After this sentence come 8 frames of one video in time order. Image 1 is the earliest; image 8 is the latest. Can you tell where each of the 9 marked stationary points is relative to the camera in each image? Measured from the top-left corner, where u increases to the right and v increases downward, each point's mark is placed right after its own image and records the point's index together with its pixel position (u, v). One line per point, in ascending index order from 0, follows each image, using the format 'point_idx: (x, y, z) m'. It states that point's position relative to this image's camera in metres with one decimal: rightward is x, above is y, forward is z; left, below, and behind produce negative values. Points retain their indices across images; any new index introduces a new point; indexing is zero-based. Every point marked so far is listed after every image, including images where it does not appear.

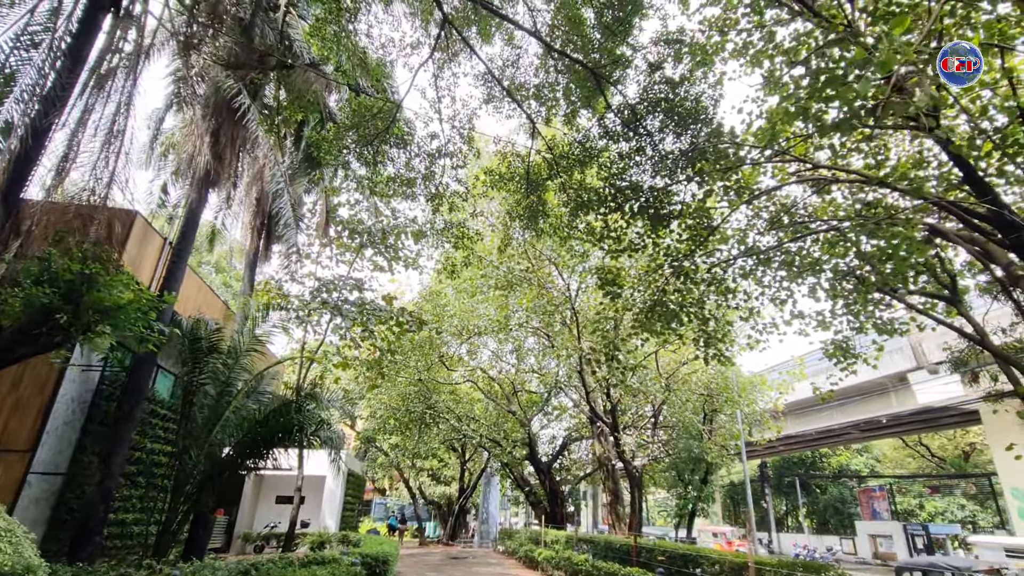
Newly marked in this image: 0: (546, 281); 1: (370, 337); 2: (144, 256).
0: (+0.8, +0.1, +12.0) m
1: (-3.6, -1.3, +12.4) m
2: (-6.2, +0.5, +8.3) m
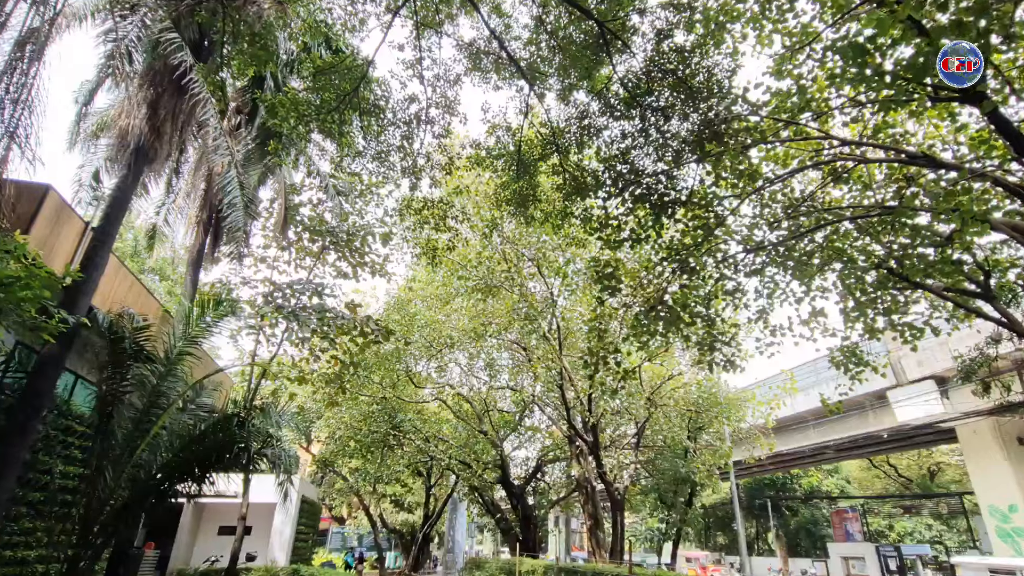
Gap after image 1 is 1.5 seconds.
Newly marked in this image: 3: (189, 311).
0: (+0.3, 0.0, +11.1) m
1: (-4.1, -1.4, +11.1) m
2: (-6.4, +0.6, +7.0) m
3: (-5.4, -0.4, +8.2) m
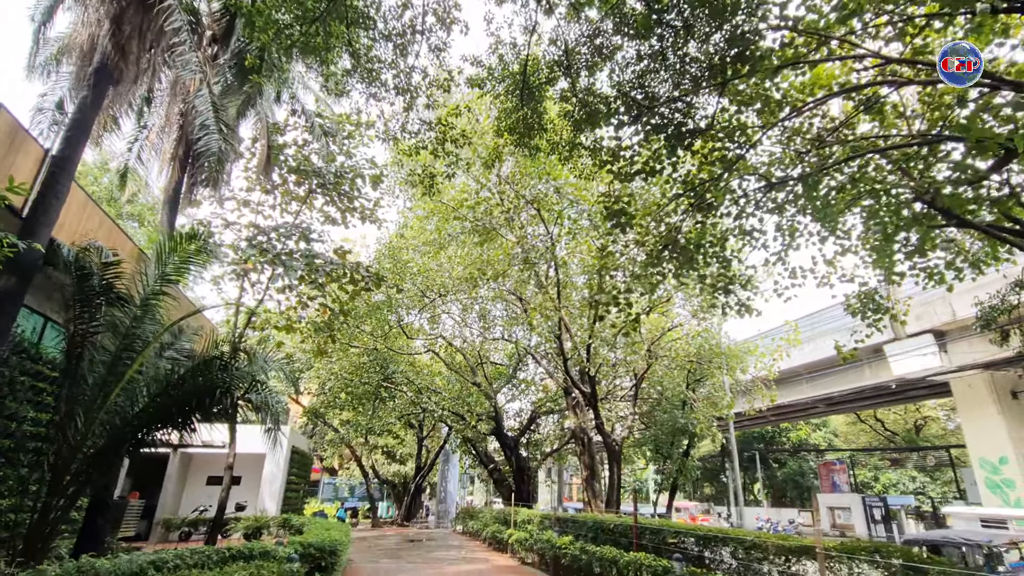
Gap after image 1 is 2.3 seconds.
0: (+0.2, +1.2, +10.6) m
1: (-4.2, -0.2, +10.6) m
2: (-6.4, +1.5, +6.3) m
3: (-5.4, +0.6, +7.6) m
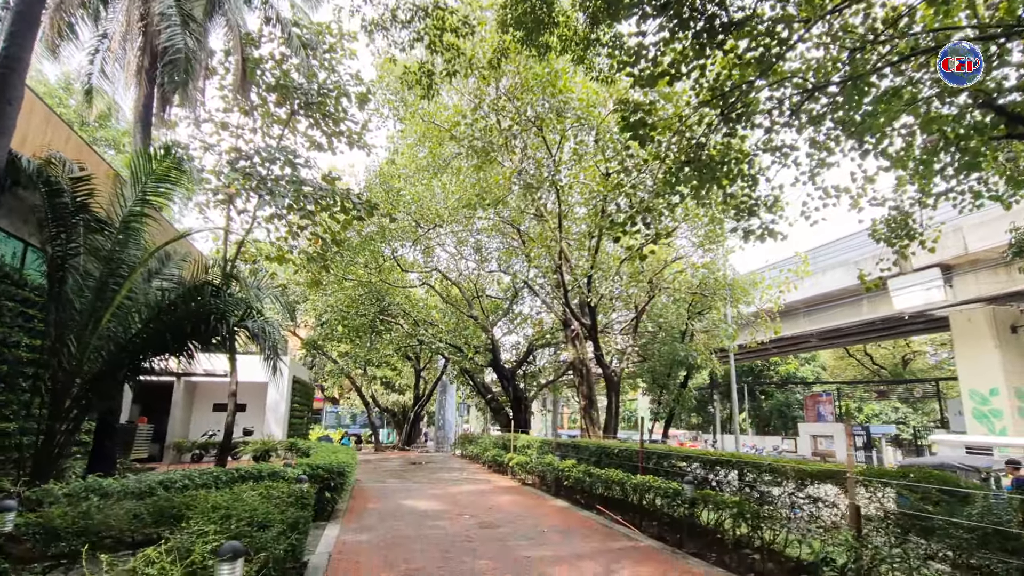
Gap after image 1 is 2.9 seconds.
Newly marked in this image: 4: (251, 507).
0: (+0.3, +2.6, +10.0) m
1: (-4.2, +1.4, +10.2) m
2: (-6.3, +2.5, +5.7) m
3: (-5.3, +1.7, +7.0) m
4: (-1.9, -1.6, +3.6) m
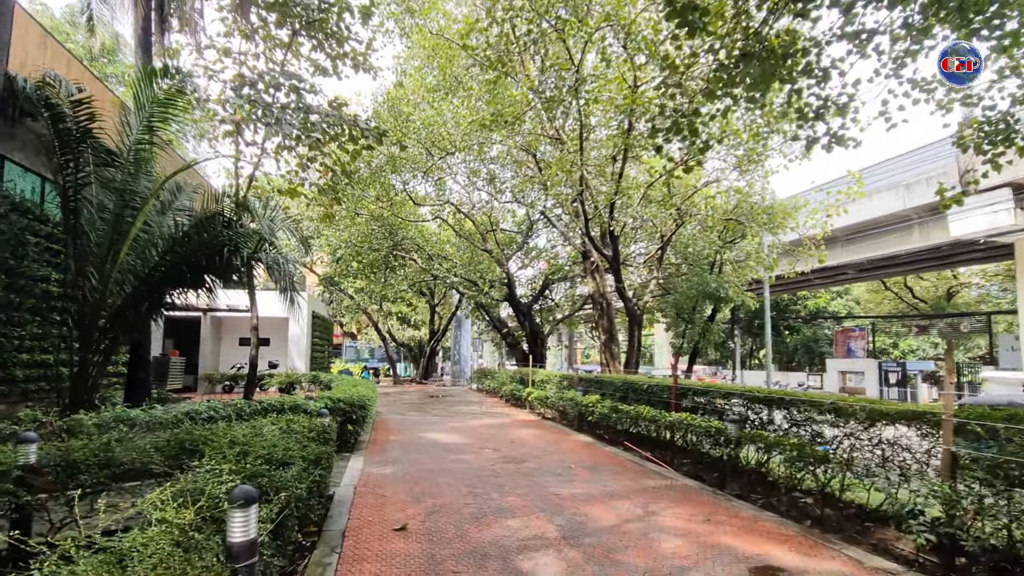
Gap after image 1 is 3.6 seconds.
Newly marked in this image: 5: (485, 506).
0: (+0.7, +3.9, +9.2) m
1: (-3.7, +2.7, +9.7) m
2: (-6.0, +3.2, +5.1) m
3: (-5.0, +2.6, +6.5) m
4: (-1.7, -1.1, +3.4) m
5: (-0.2, -1.8, +4.1) m
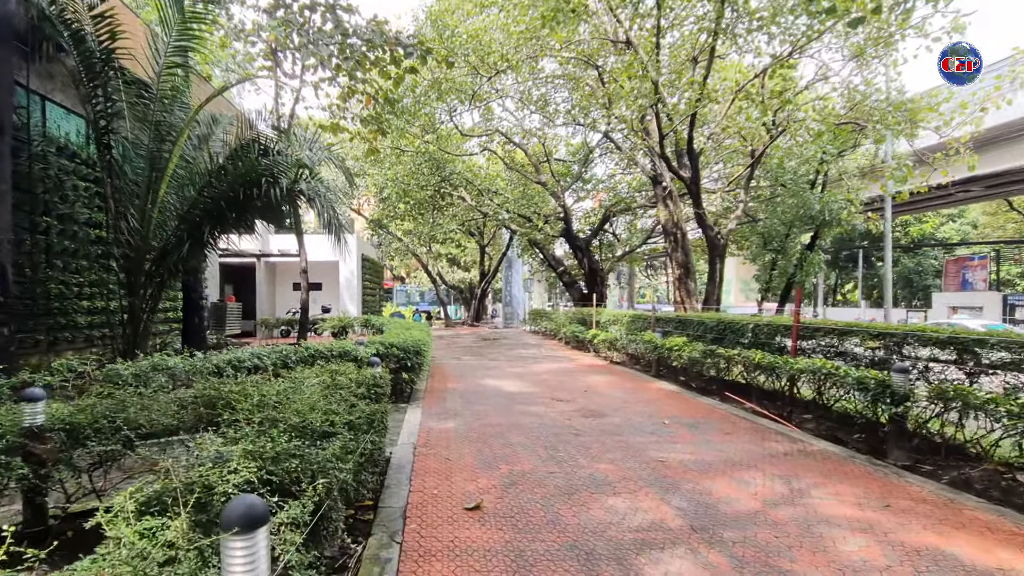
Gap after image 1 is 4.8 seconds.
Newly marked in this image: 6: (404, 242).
0: (+1.7, +5.1, +7.6) m
1: (-2.7, +3.8, +8.6) m
2: (-5.4, +3.8, +4.2) m
3: (-4.2, +3.4, +5.6) m
4: (-1.1, -0.6, +2.7) m
5: (+0.4, -1.3, +3.3) m
6: (-4.3, +1.8, +19.7) m
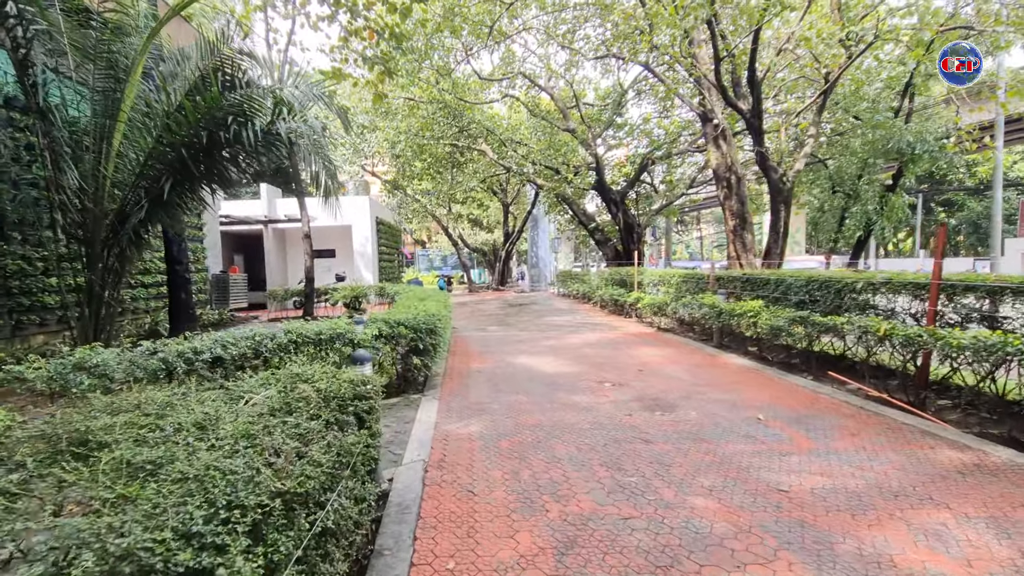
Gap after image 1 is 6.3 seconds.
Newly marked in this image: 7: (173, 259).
0: (+1.9, +5.6, +5.9) m
1: (-2.4, +4.3, +7.2) m
2: (-5.3, +3.9, +3.0) m
3: (-4.0, +3.6, +4.4) m
4: (-0.9, -0.5, +1.6) m
5: (+0.7, -1.0, +2.2) m
6: (-3.3, +3.2, +18.5) m
7: (-4.4, +0.4, +6.5) m
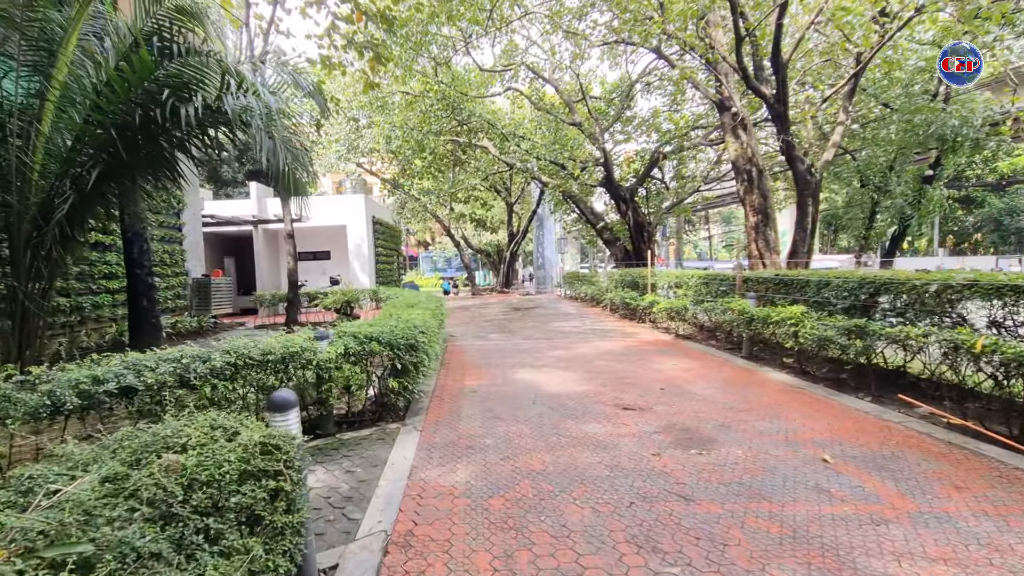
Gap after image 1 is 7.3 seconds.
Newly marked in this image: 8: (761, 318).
0: (+1.9, +5.6, +5.1) m
1: (-2.4, +4.3, +6.5) m
2: (-5.3, +3.8, +2.3) m
3: (-4.0, +3.5, +3.6) m
4: (-1.0, -0.5, +0.8) m
5: (+0.6, -1.1, +1.4) m
6: (-3.2, +3.1, +17.8) m
7: (-4.4, +0.3, +5.8) m
8: (+2.6, -0.3, +5.3) m
